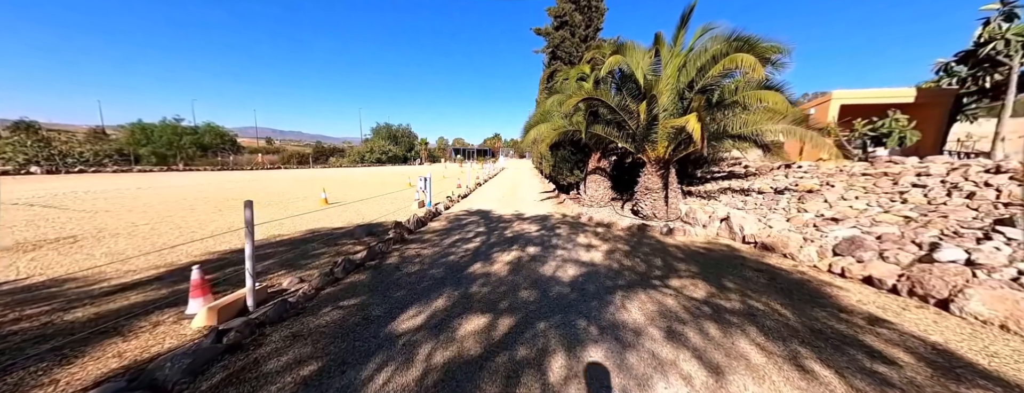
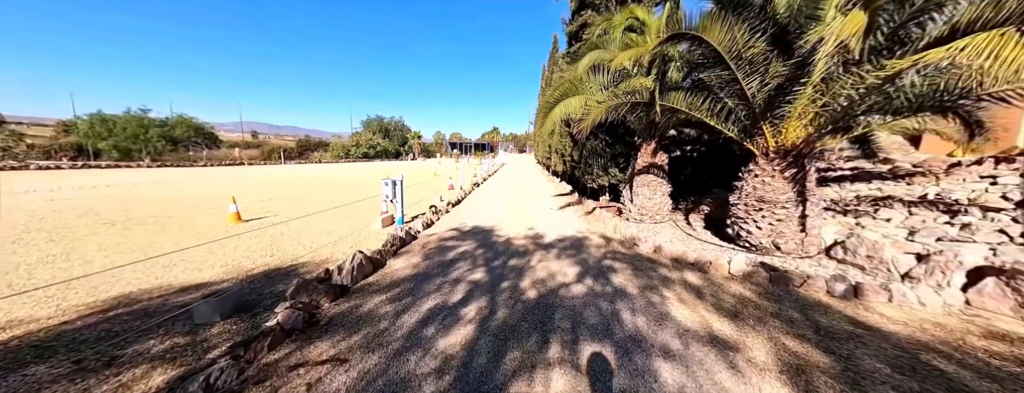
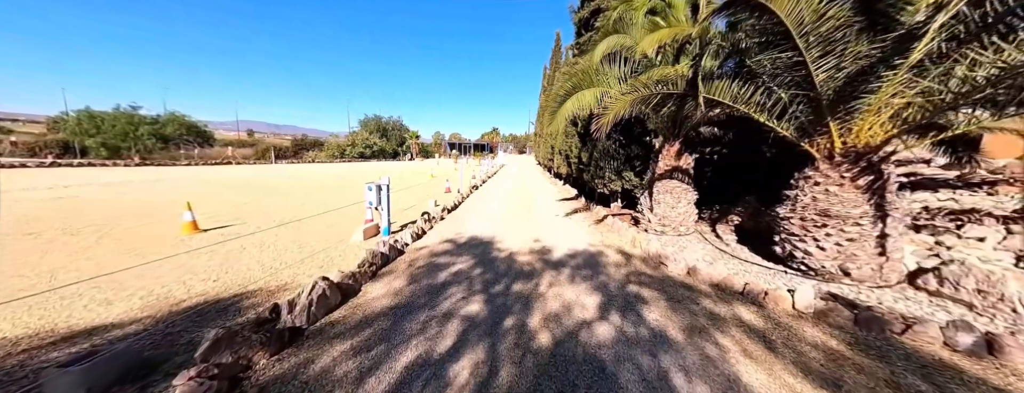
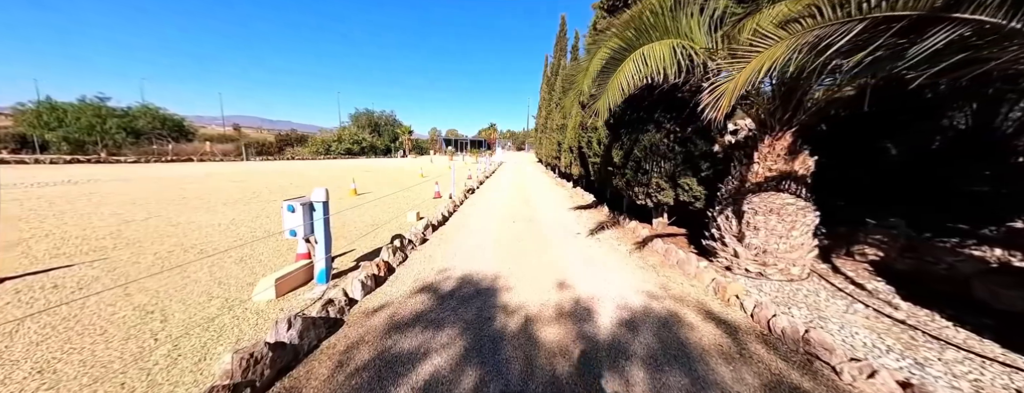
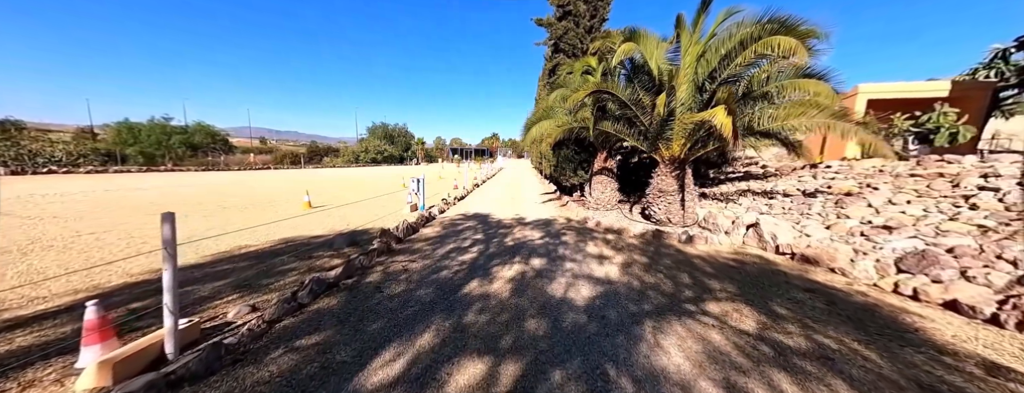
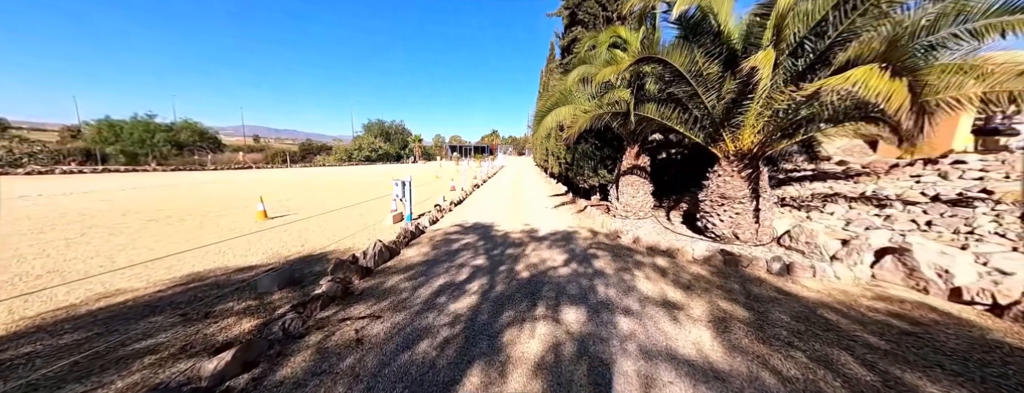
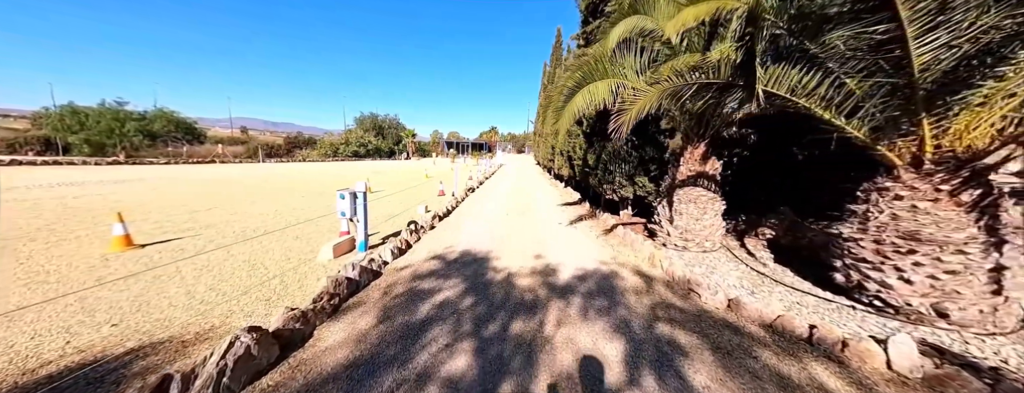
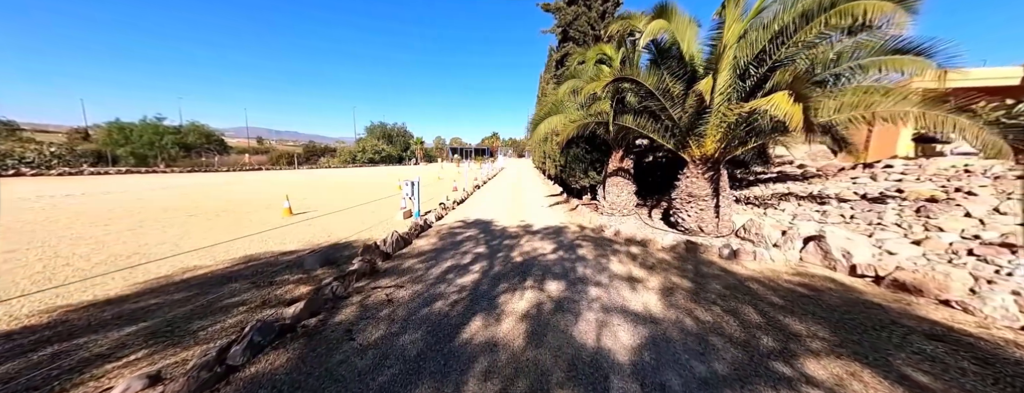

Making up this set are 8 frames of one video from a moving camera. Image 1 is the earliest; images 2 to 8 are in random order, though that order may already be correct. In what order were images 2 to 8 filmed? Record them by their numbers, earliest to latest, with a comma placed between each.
5, 8, 6, 2, 3, 7, 4
